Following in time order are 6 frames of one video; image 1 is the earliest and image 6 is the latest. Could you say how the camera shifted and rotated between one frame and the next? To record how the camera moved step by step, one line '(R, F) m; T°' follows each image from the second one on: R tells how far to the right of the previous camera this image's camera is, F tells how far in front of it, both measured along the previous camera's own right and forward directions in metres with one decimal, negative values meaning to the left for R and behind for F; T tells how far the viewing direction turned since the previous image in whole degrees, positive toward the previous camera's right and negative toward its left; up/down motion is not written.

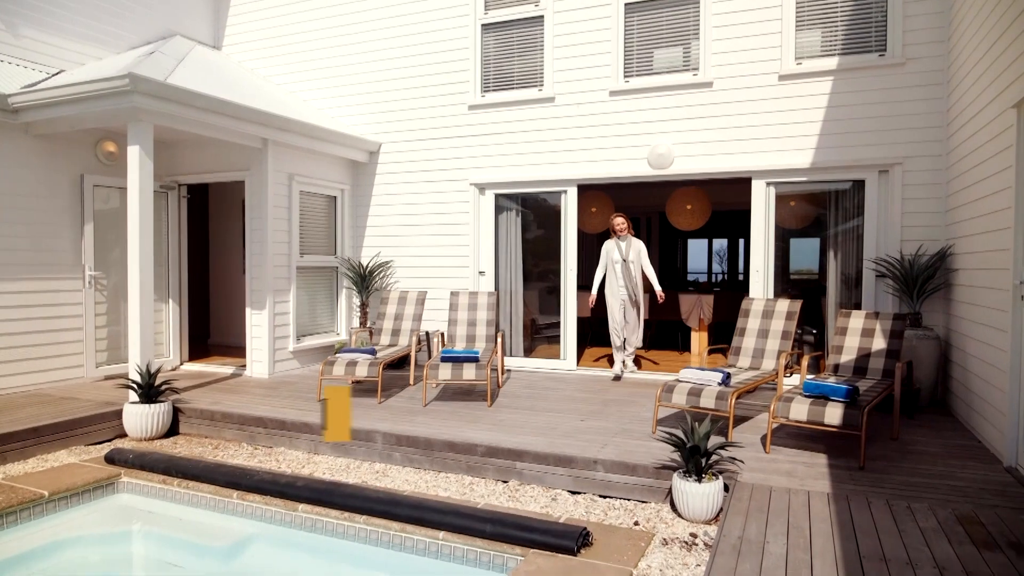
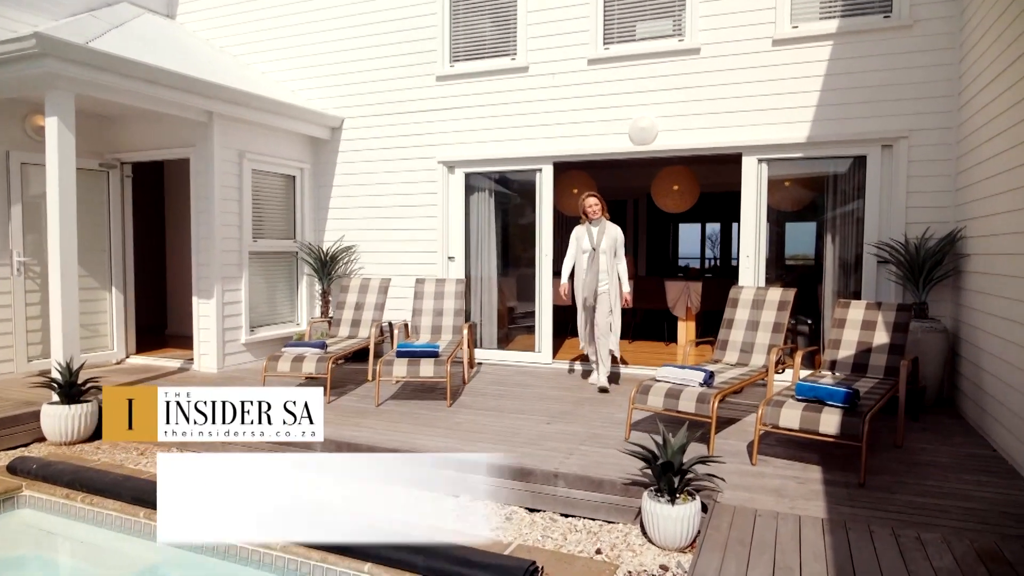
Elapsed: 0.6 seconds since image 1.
(+0.3, +0.6) m; 0°
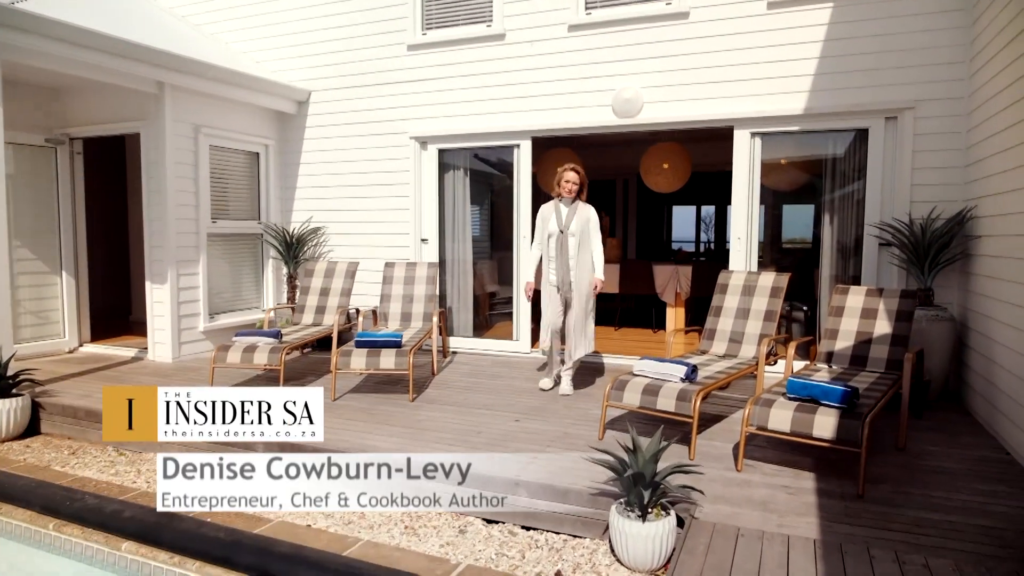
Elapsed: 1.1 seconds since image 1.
(+0.2, +0.4) m; 0°
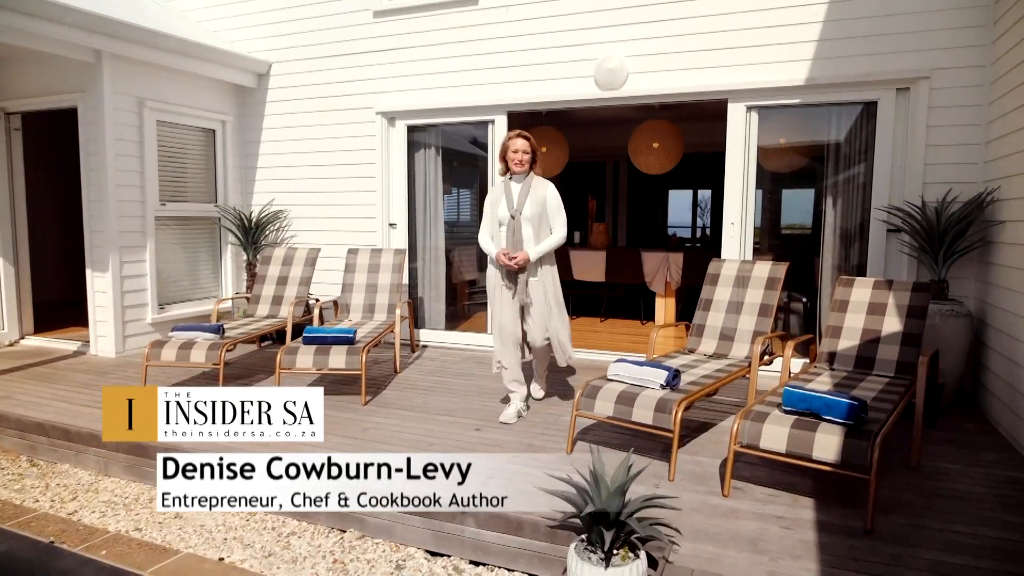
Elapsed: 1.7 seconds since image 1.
(+0.2, +0.5) m; 0°
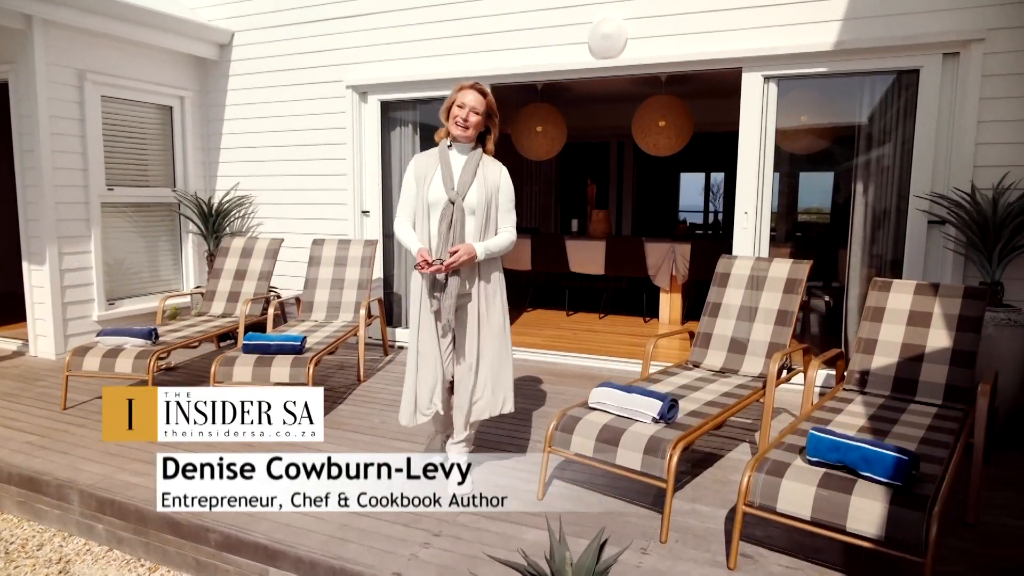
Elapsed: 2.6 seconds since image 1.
(+0.2, +0.6) m; -1°
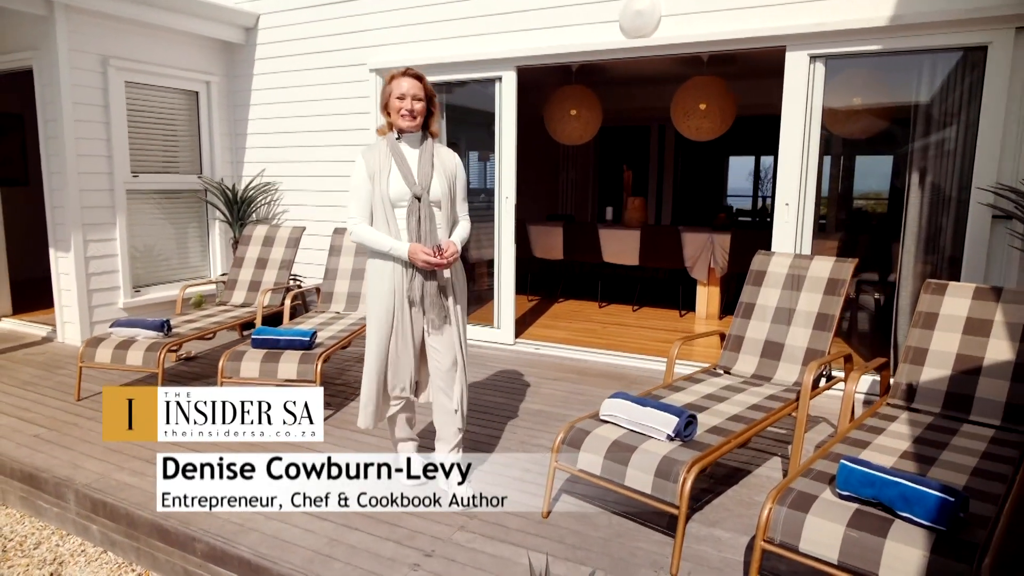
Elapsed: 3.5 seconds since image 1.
(+0.2, +0.2) m; -4°
